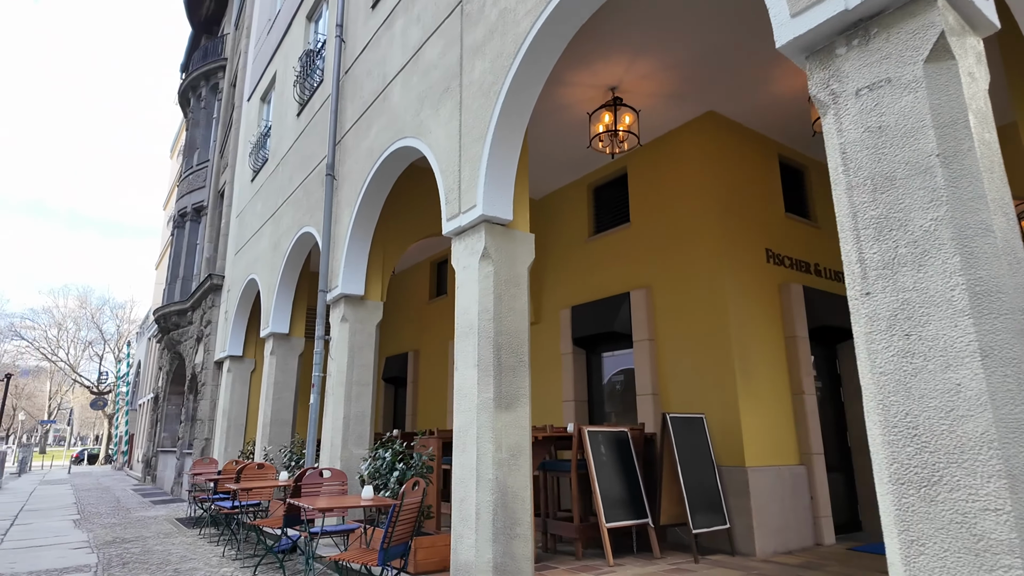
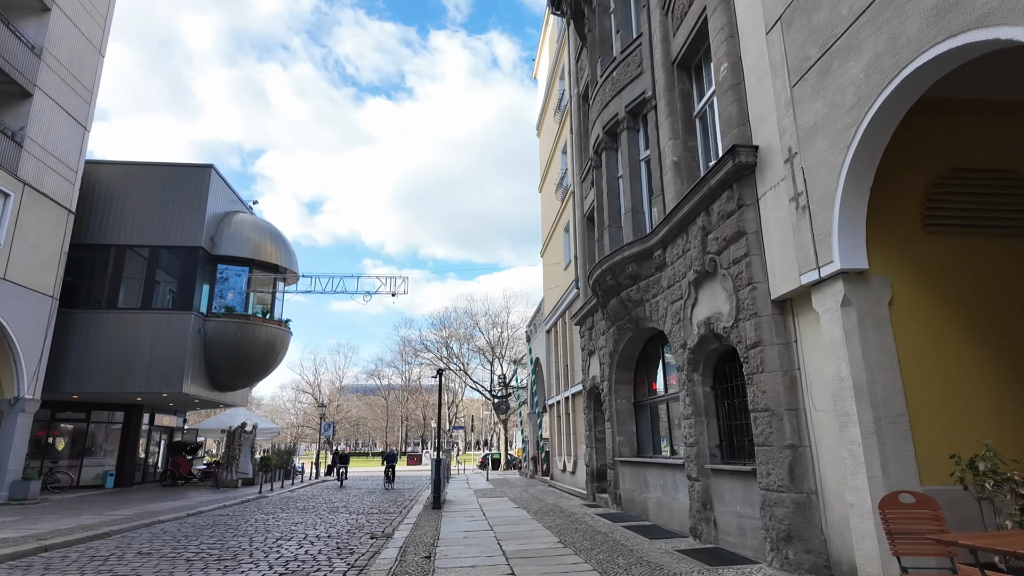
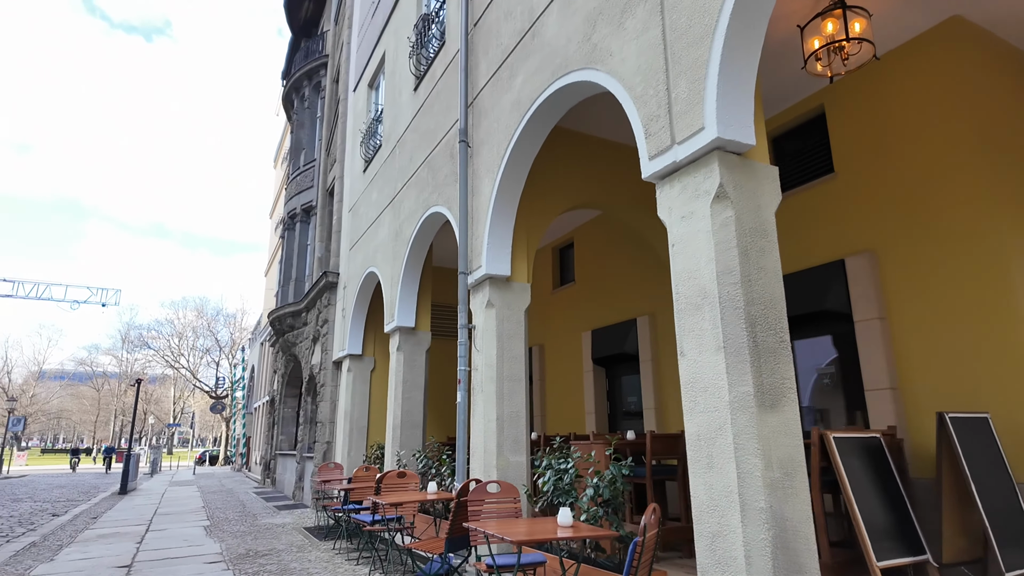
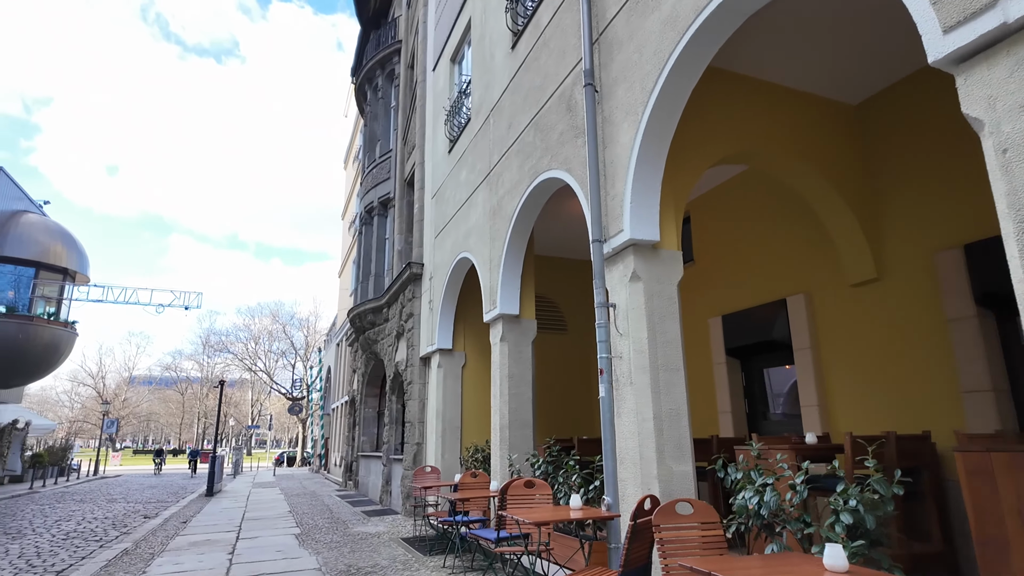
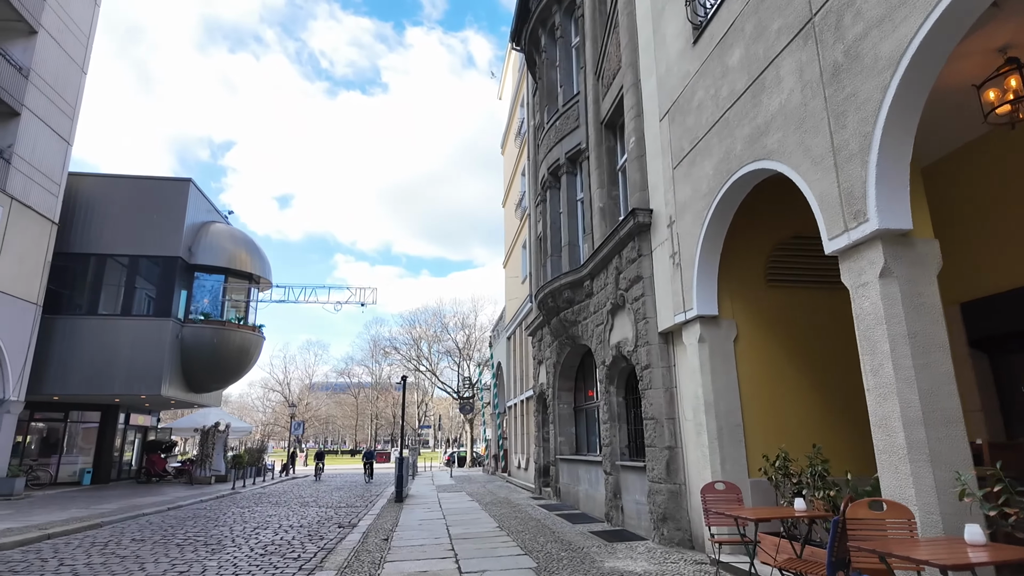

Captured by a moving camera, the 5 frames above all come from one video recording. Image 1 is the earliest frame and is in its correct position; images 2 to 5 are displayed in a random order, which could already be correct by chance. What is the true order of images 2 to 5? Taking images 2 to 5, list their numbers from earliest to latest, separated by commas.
3, 4, 5, 2
